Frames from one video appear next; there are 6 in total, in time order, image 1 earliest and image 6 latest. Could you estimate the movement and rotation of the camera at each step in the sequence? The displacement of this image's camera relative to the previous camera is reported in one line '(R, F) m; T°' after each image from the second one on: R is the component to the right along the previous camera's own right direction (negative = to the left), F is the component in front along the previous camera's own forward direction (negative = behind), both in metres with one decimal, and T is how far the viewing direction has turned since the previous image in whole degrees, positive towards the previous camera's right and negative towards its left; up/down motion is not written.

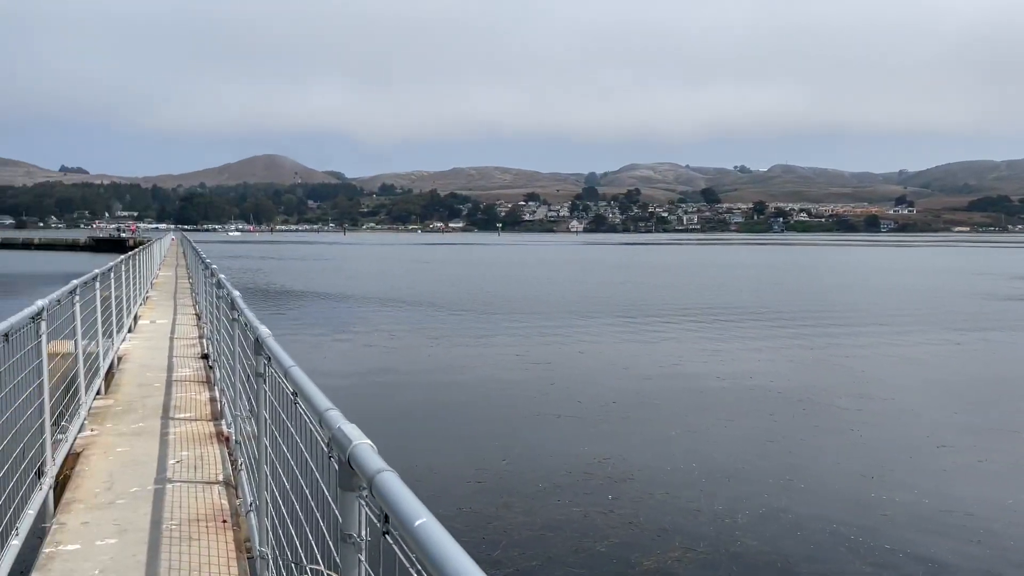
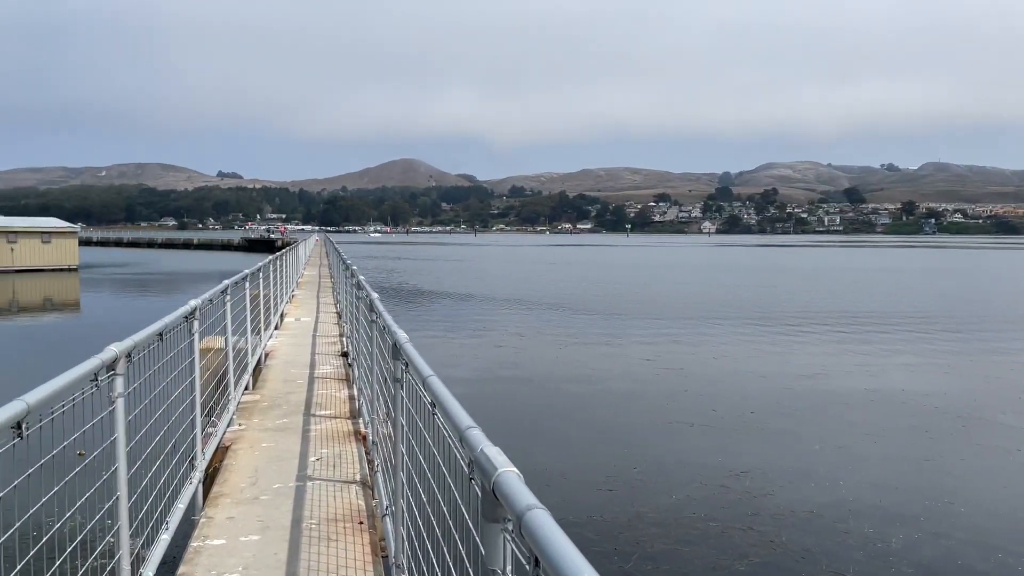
(0.0, +0.1) m; -9°
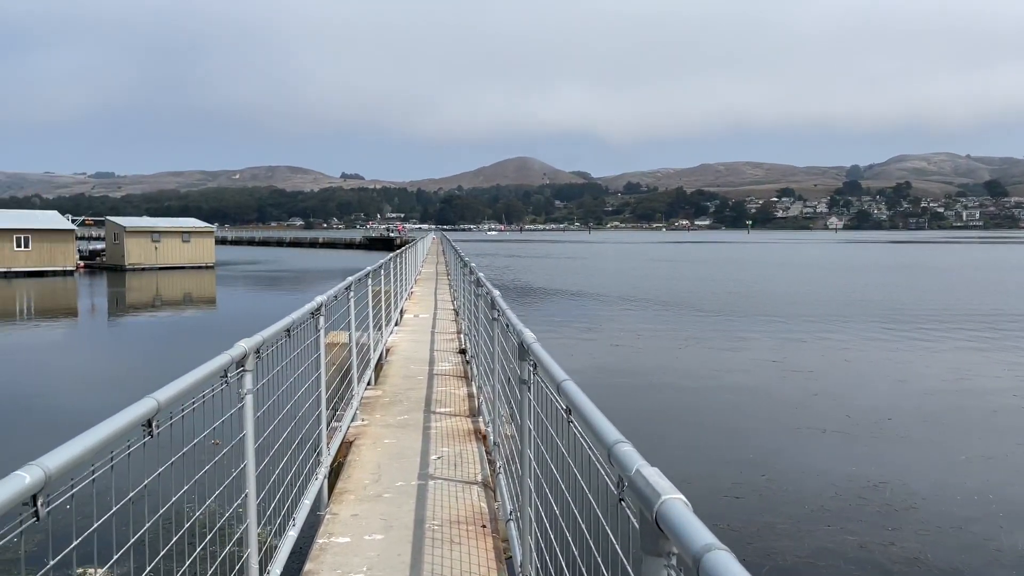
(-0.1, +0.1) m; -8°
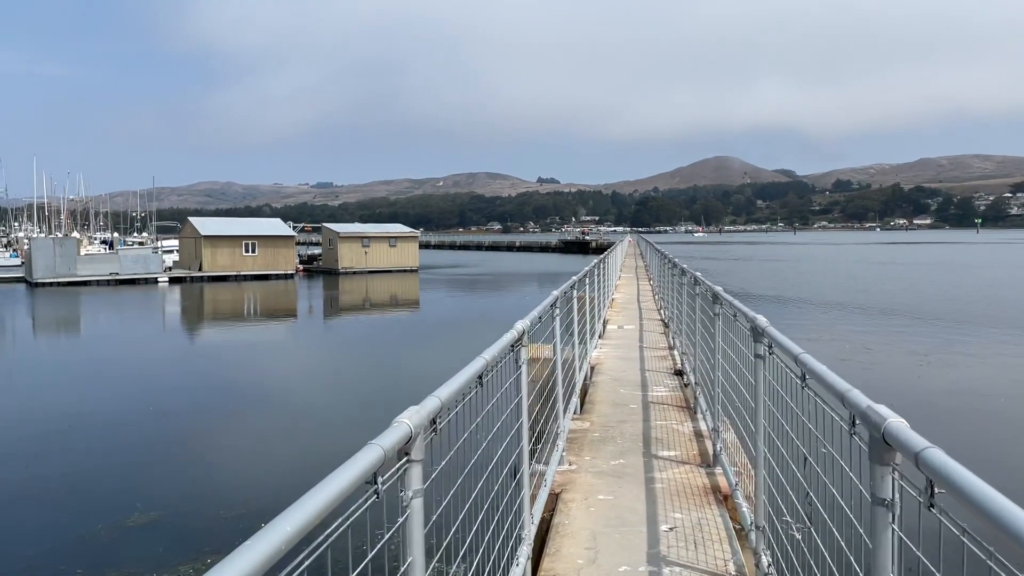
(-0.2, +0.9) m; -13°
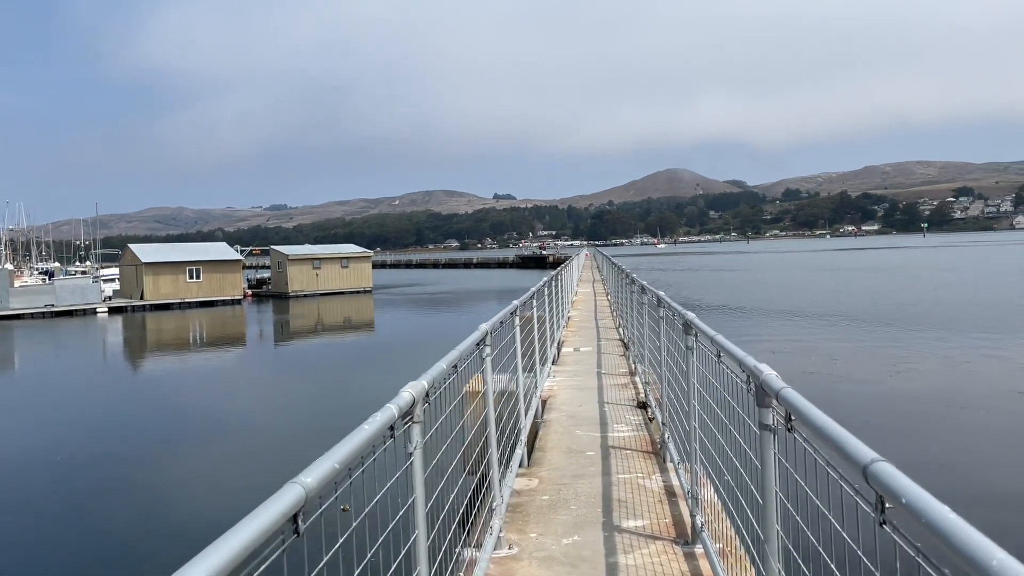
(+0.2, +0.9) m; +3°
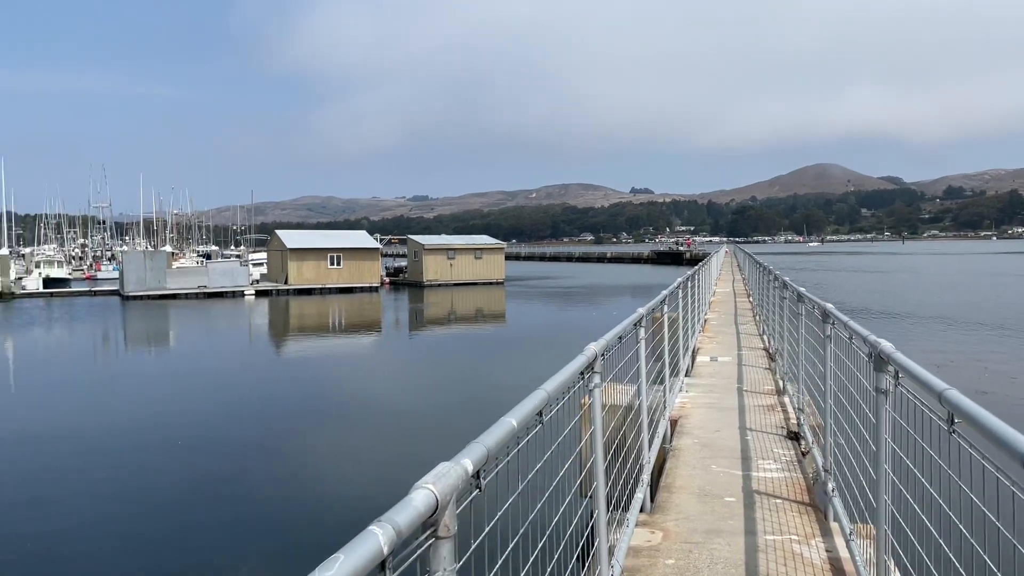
(0.0, +0.7) m; -9°
